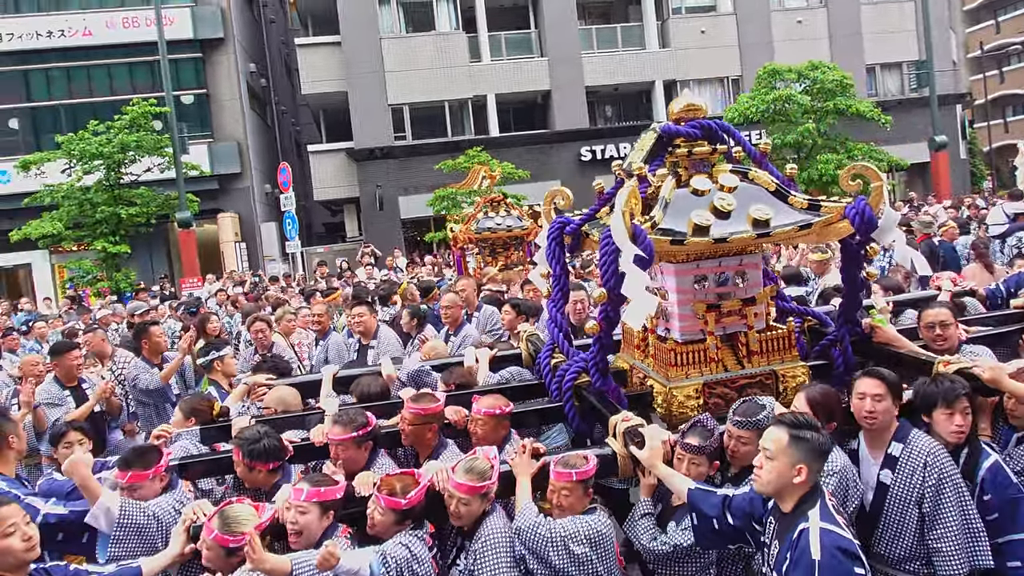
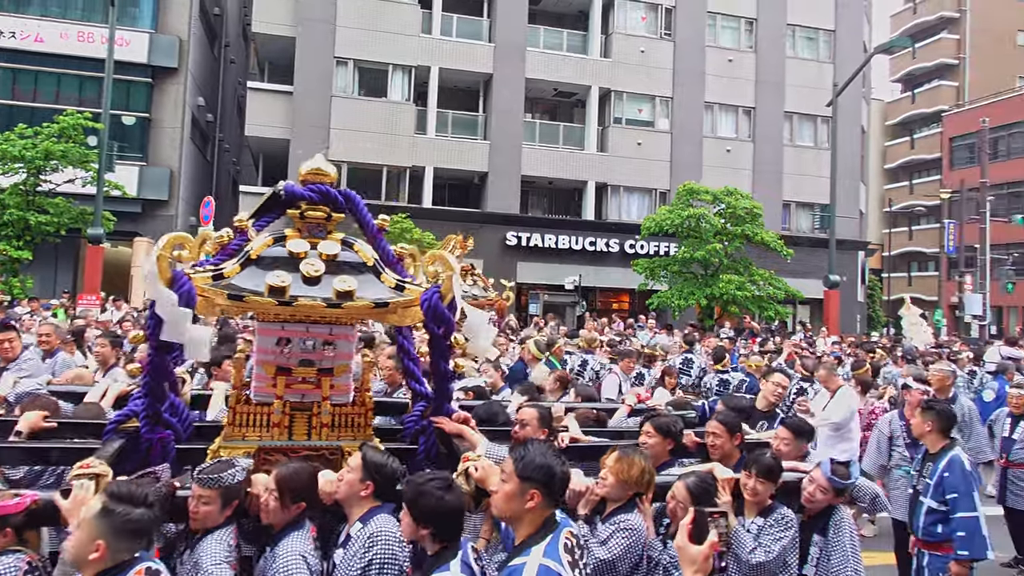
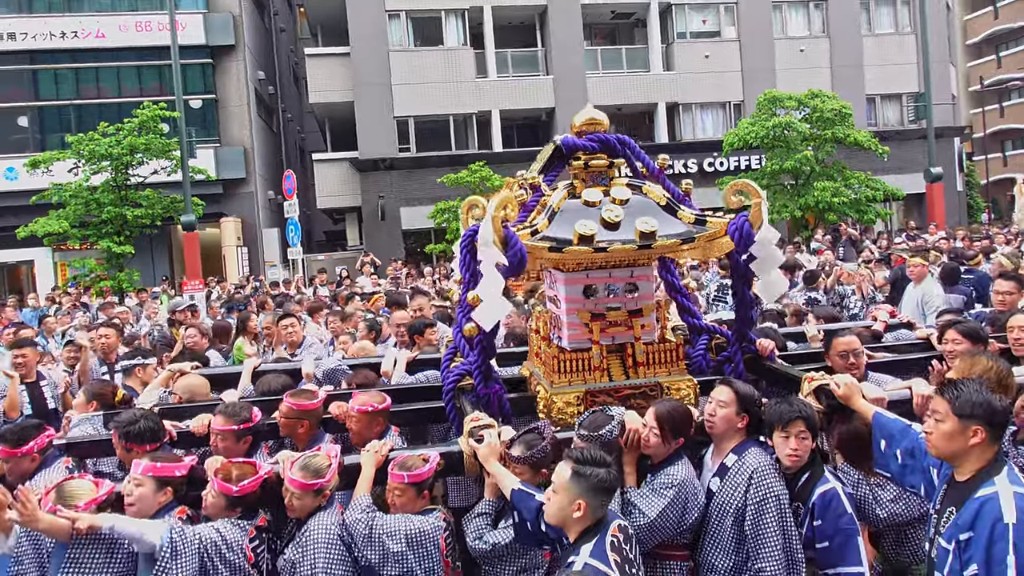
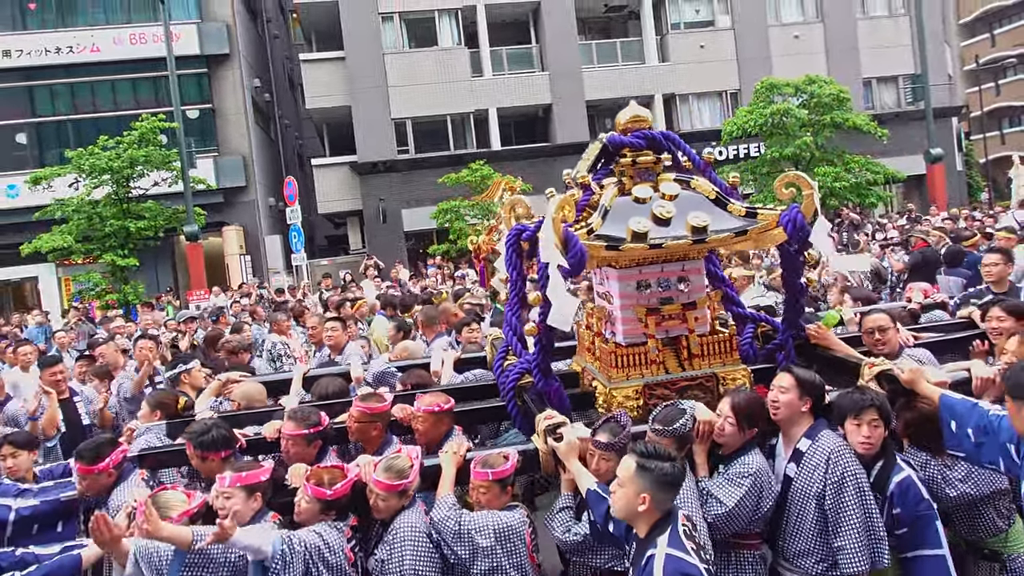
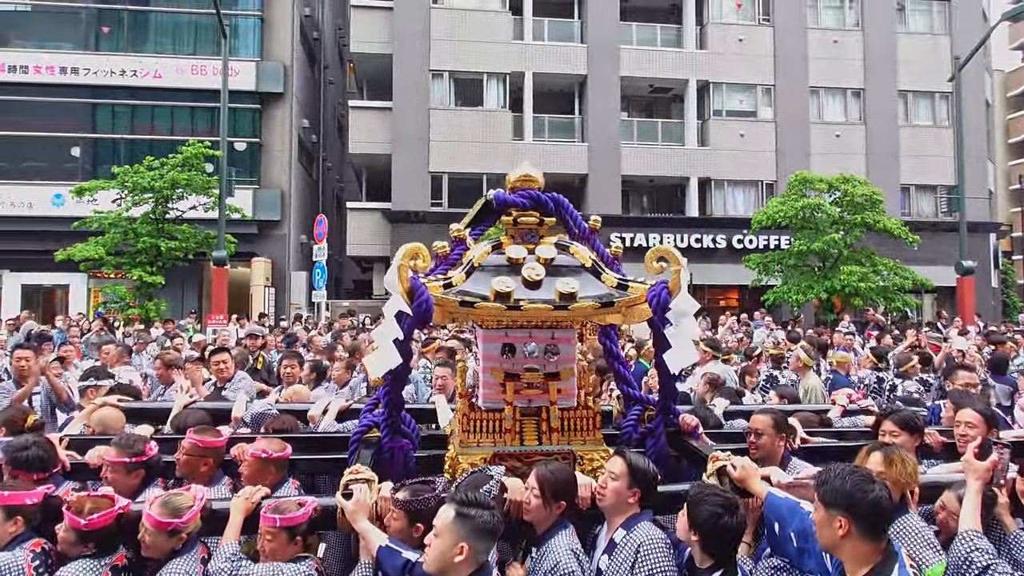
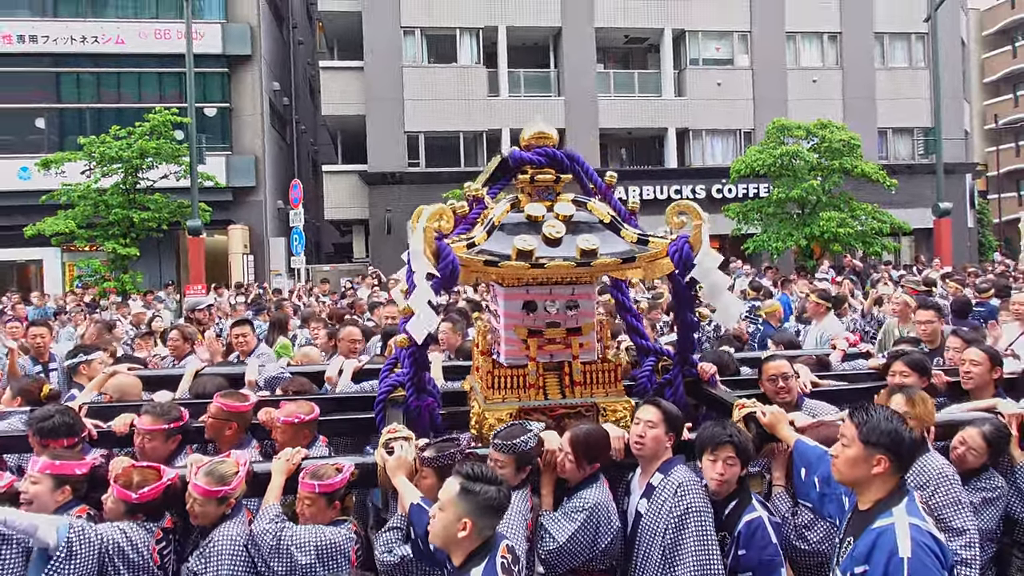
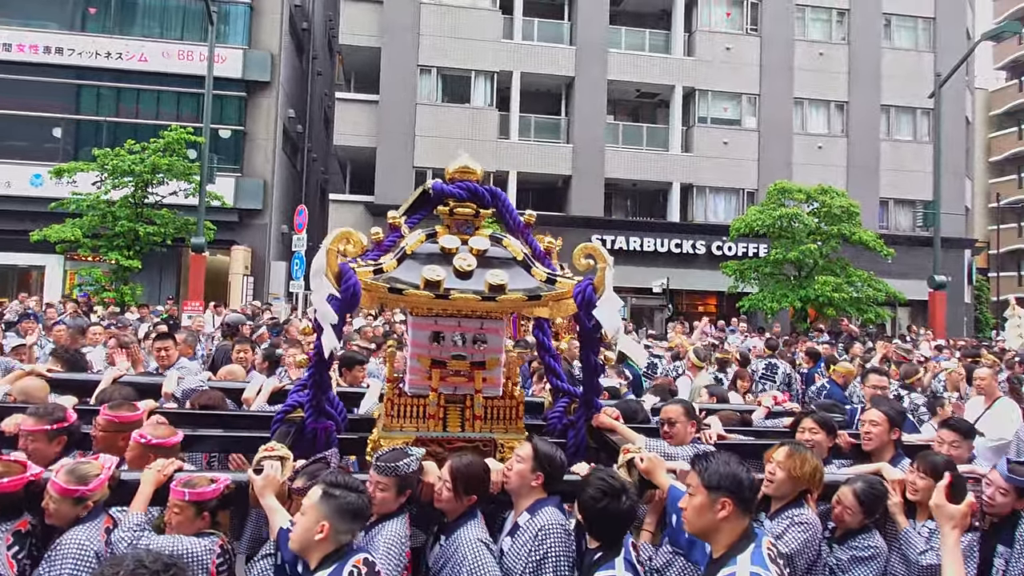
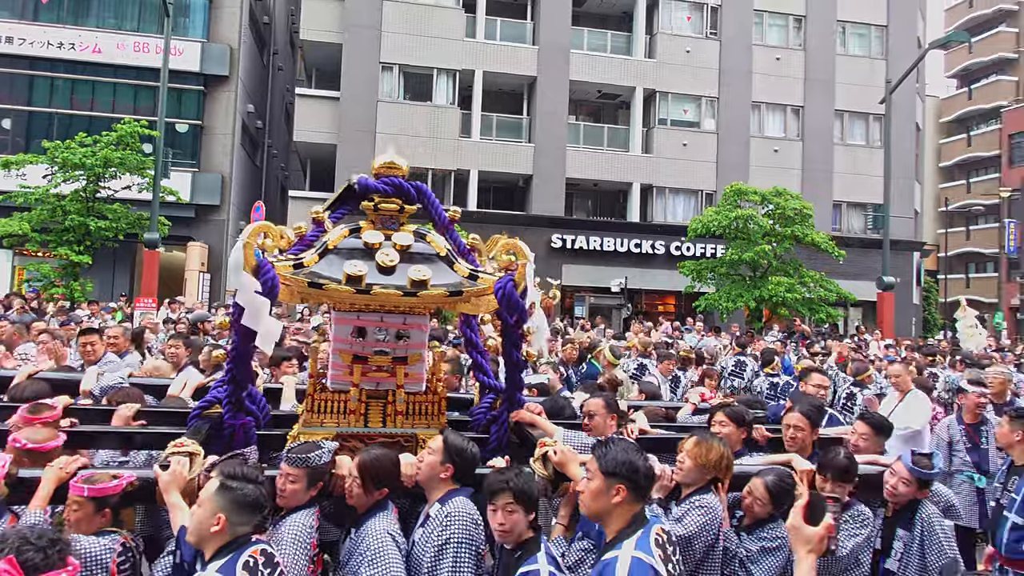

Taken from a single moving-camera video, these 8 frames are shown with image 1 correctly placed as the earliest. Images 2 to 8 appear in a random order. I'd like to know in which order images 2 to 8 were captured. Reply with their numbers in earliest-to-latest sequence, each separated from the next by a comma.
4, 3, 6, 5, 7, 8, 2
